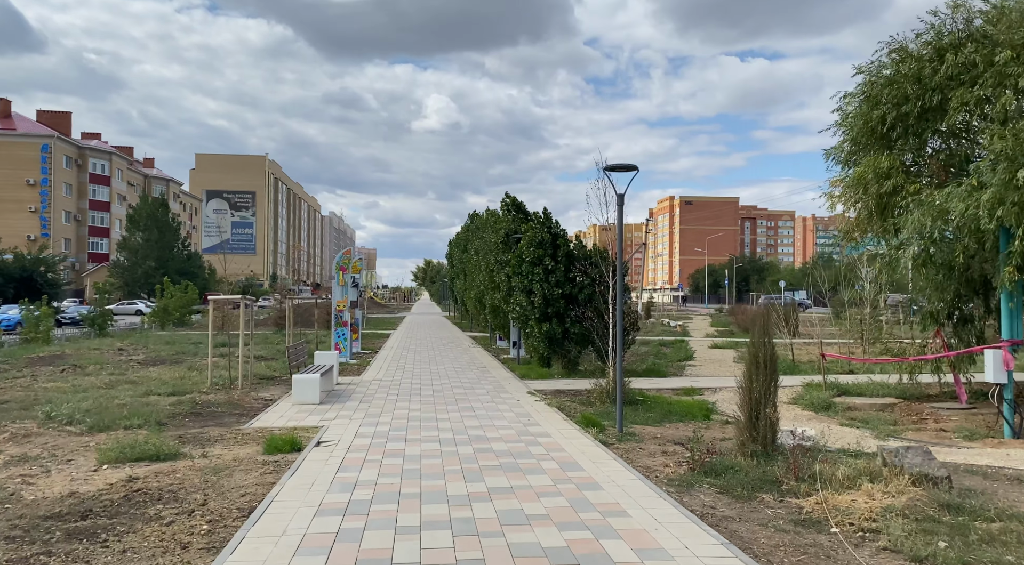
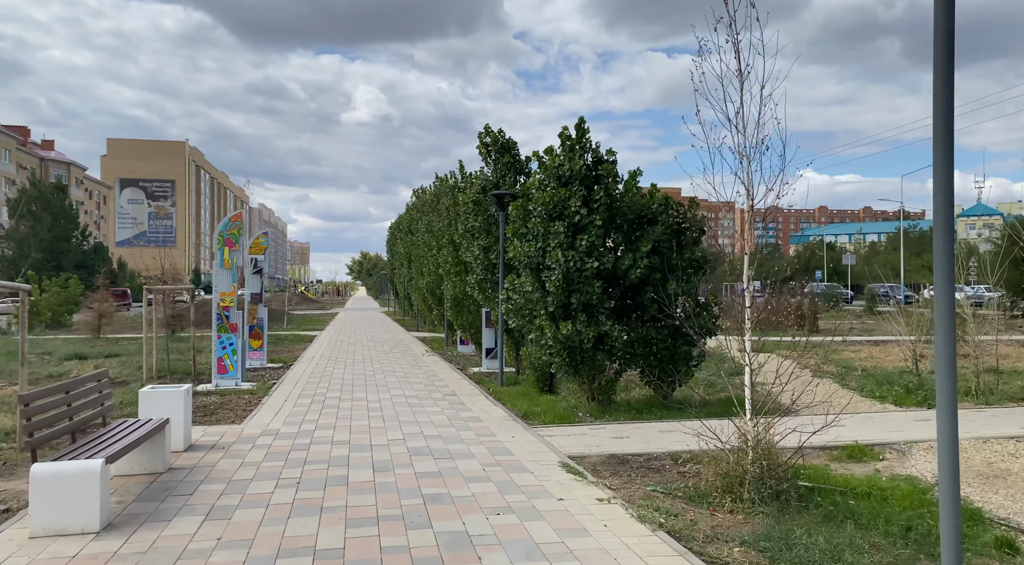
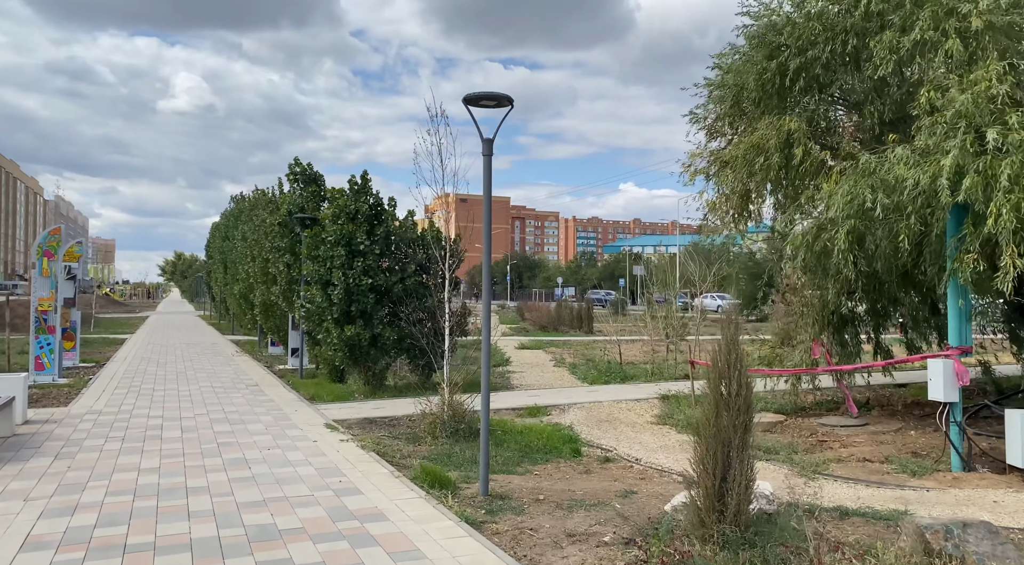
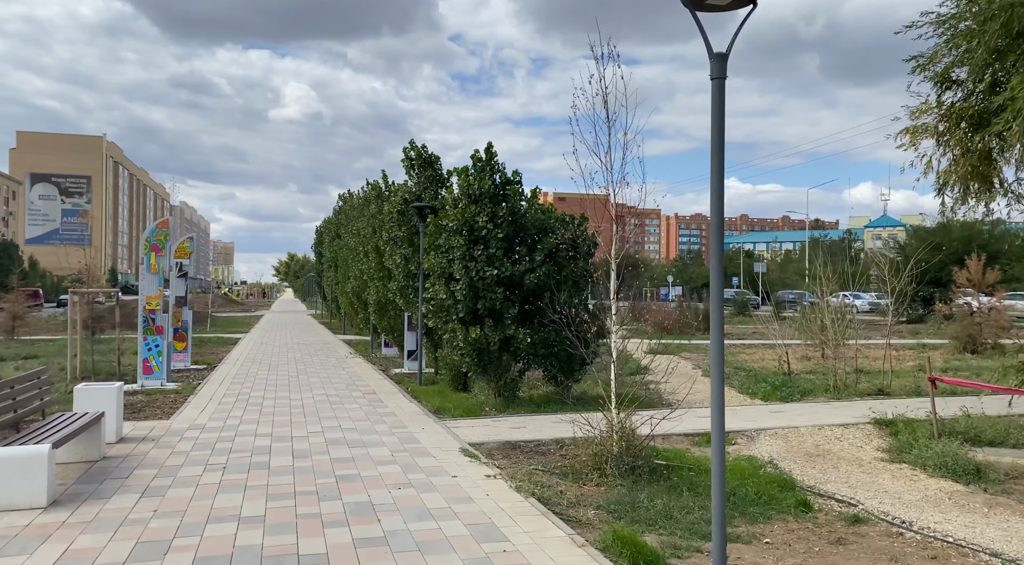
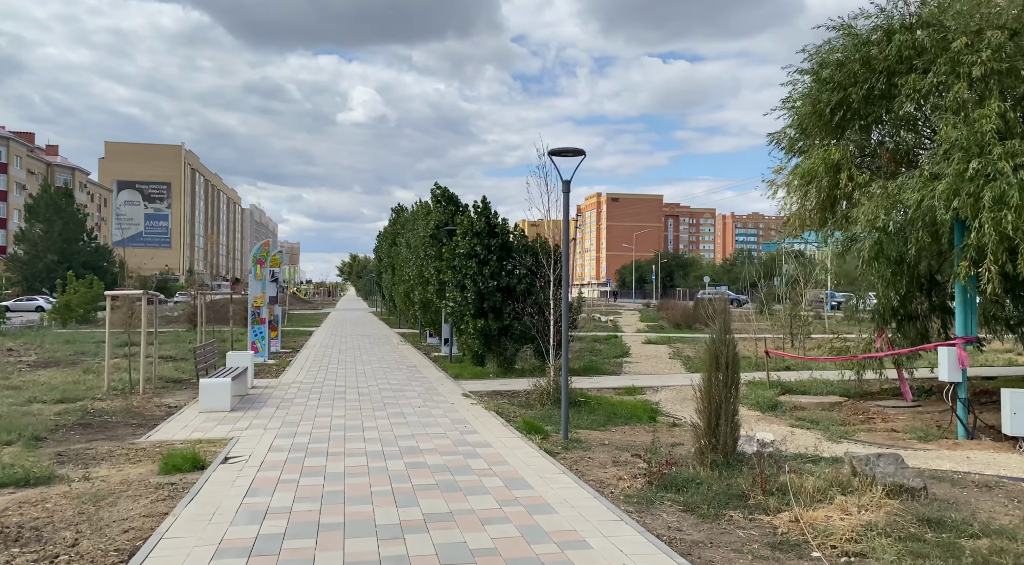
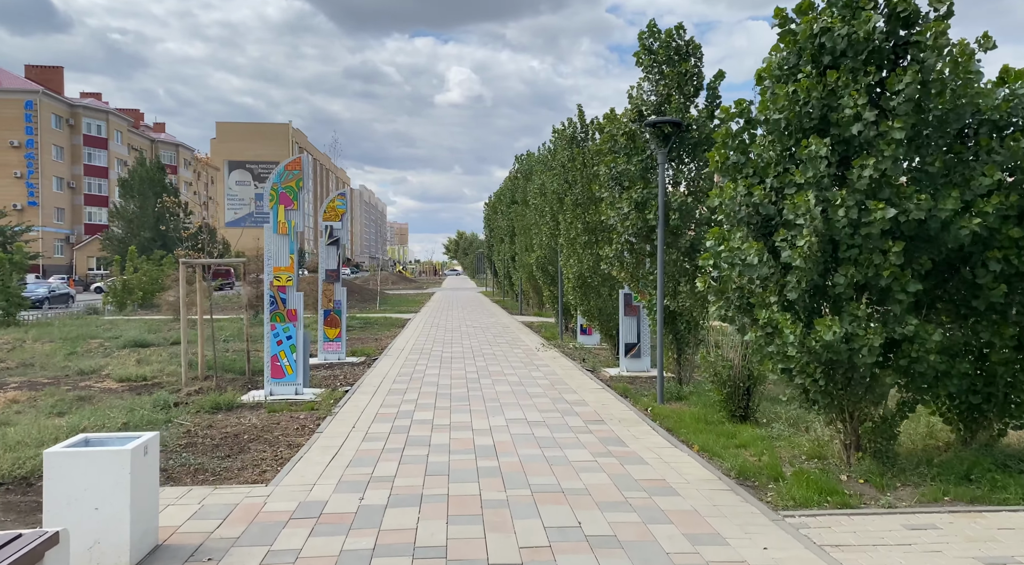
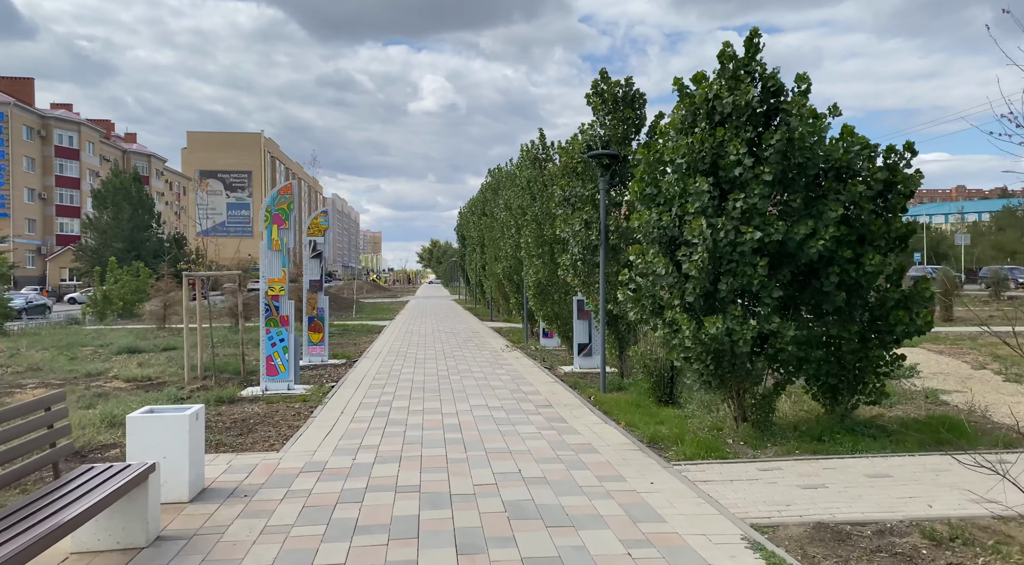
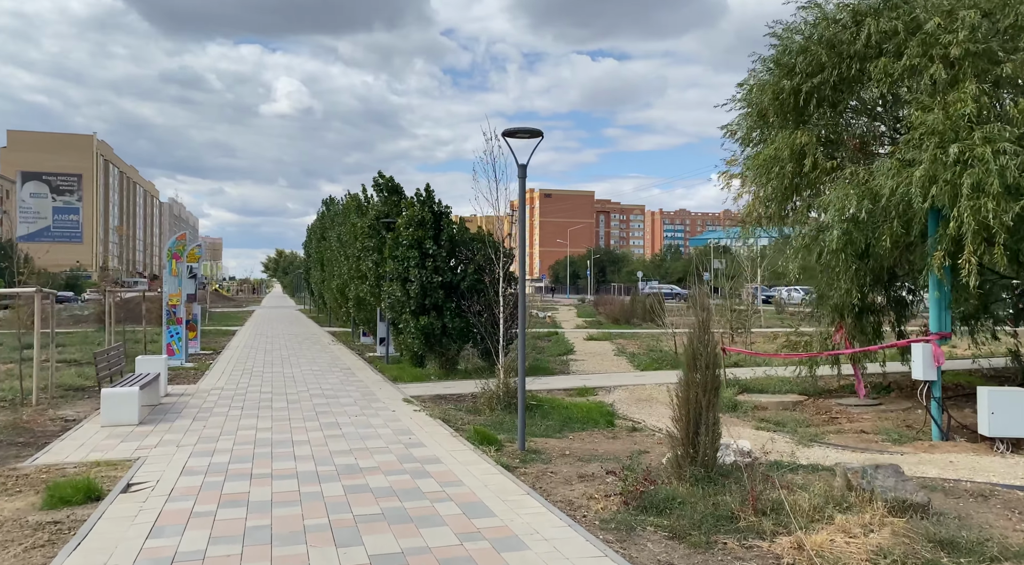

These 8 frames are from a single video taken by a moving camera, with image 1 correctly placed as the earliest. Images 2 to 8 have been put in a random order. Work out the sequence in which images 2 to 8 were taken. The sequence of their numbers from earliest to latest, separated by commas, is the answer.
5, 8, 3, 4, 2, 7, 6
